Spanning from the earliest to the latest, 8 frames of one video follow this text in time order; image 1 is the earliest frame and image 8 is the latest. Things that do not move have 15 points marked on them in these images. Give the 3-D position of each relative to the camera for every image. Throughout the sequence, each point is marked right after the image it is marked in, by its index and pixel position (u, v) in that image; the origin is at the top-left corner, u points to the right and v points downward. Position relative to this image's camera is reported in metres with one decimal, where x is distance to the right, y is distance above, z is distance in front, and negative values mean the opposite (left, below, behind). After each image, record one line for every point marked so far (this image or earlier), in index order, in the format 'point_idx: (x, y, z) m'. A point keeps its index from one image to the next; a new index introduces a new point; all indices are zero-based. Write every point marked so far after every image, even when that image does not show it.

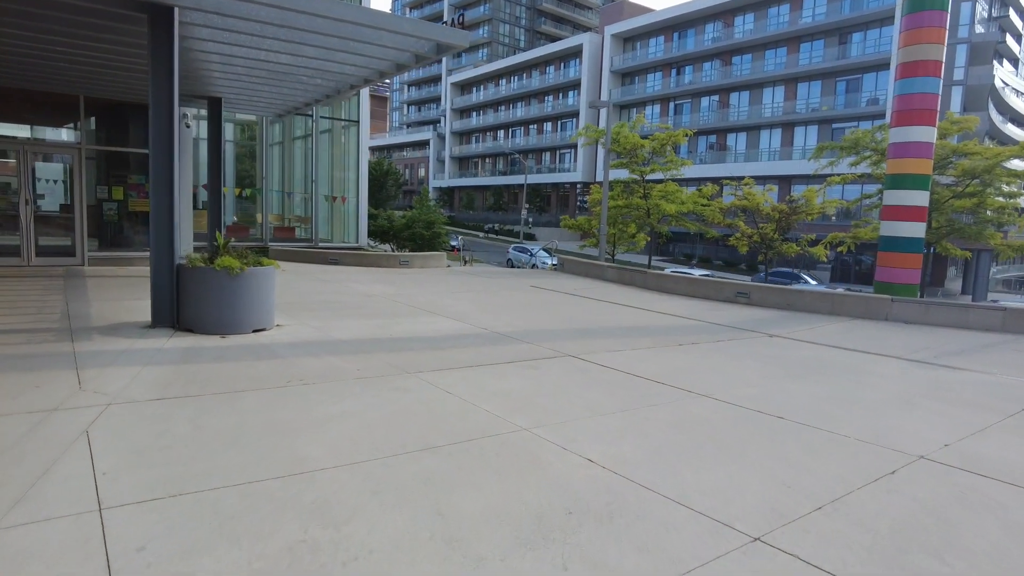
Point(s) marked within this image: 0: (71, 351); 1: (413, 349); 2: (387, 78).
0: (-4.6, -0.7, +6.7) m
1: (-1.1, -0.7, +7.6) m
2: (-2.2, +3.8, +11.7) m
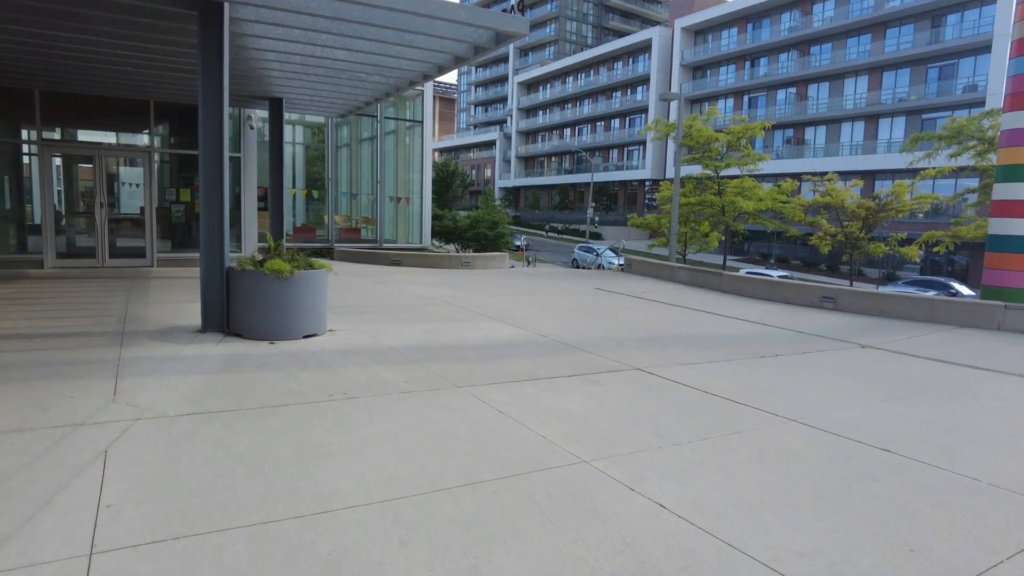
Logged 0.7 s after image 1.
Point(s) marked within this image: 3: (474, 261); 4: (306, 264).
0: (-4.0, -0.7, +6.5) m
1: (-0.5, -0.8, +7.1) m
2: (-1.1, +3.7, +11.2) m
3: (-1.1, +0.8, +19.1) m
4: (-2.5, +0.3, +8.1) m
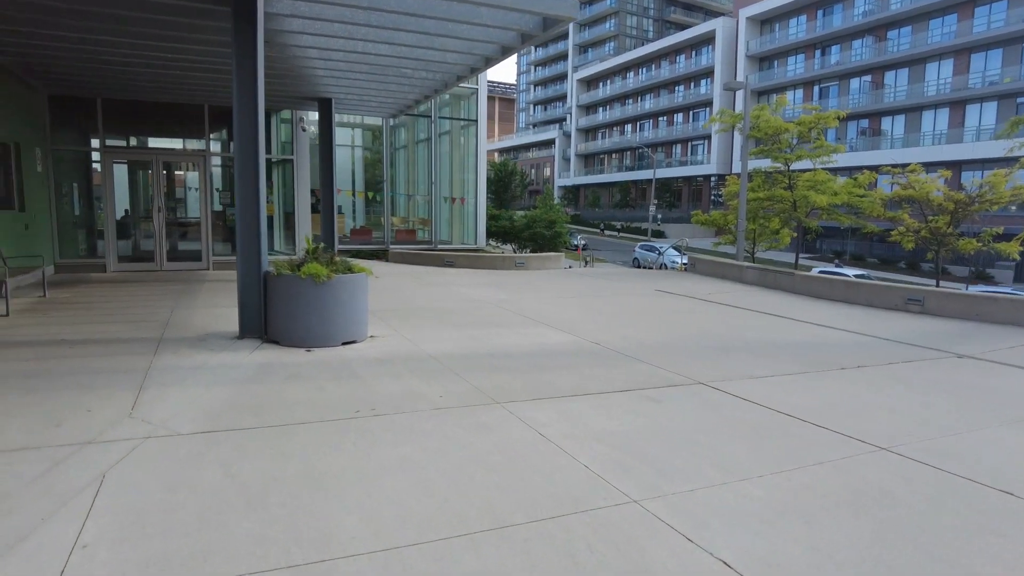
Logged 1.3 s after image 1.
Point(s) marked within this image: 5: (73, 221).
0: (-3.5, -0.8, +6.3) m
1: (0.0, -0.8, +6.5) m
2: (-0.3, +3.7, +10.7) m
3: (+0.5, +0.8, +18.5) m
4: (-2.0, +0.2, +7.8) m
5: (-9.7, +1.5, +14.5) m
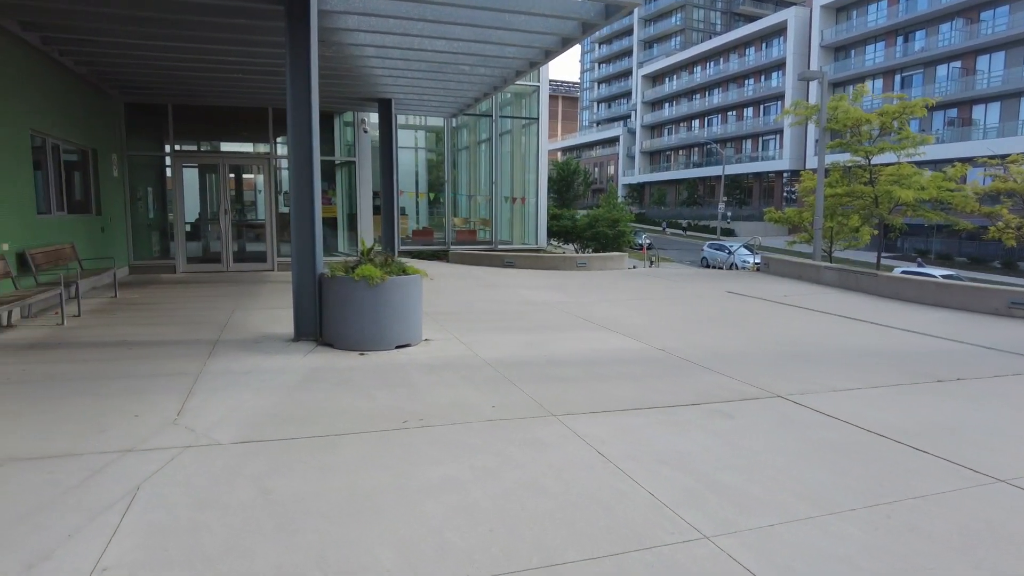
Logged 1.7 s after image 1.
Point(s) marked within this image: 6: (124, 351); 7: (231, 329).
0: (-3.0, -0.8, +6.2) m
1: (+0.5, -0.9, +6.1) m
2: (+0.6, +3.6, +10.3) m
3: (+2.2, +0.7, +18.0) m
4: (-1.3, +0.2, +7.5) m
5: (-8.4, +1.5, +15.0) m
6: (-4.2, -0.7, +7.0) m
7: (-3.6, -0.5, +8.3) m
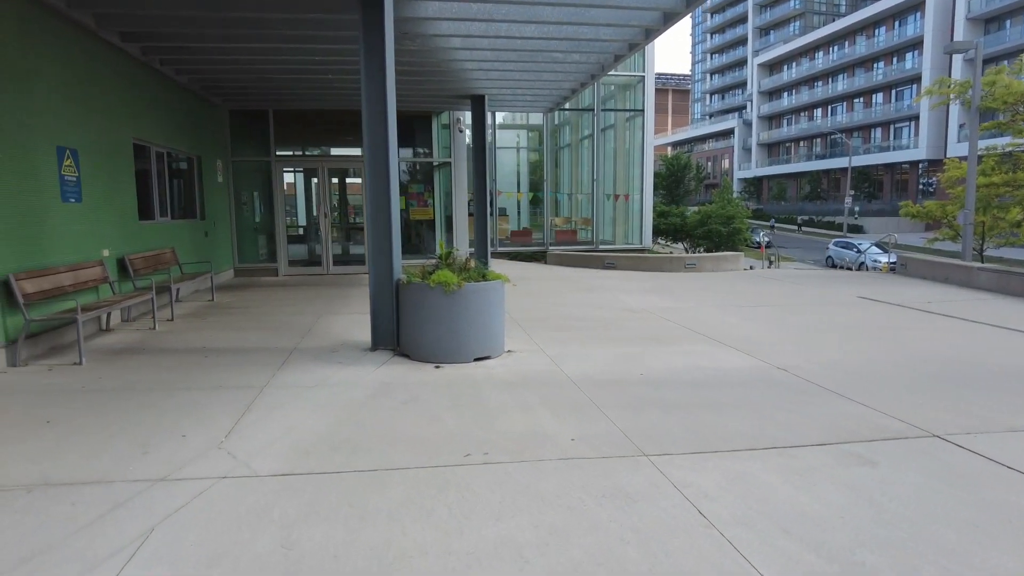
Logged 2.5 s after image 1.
0: (-2.2, -0.9, +5.9) m
1: (+1.2, -0.9, +5.2) m
2: (+2.0, +3.6, +9.3) m
3: (+4.8, +0.7, +16.7) m
4: (-0.4, +0.1, +6.9) m
5: (-6.1, +1.4, +15.4) m
6: (-3.3, -0.7, +6.8) m
7: (-2.5, -0.6, +8.1) m
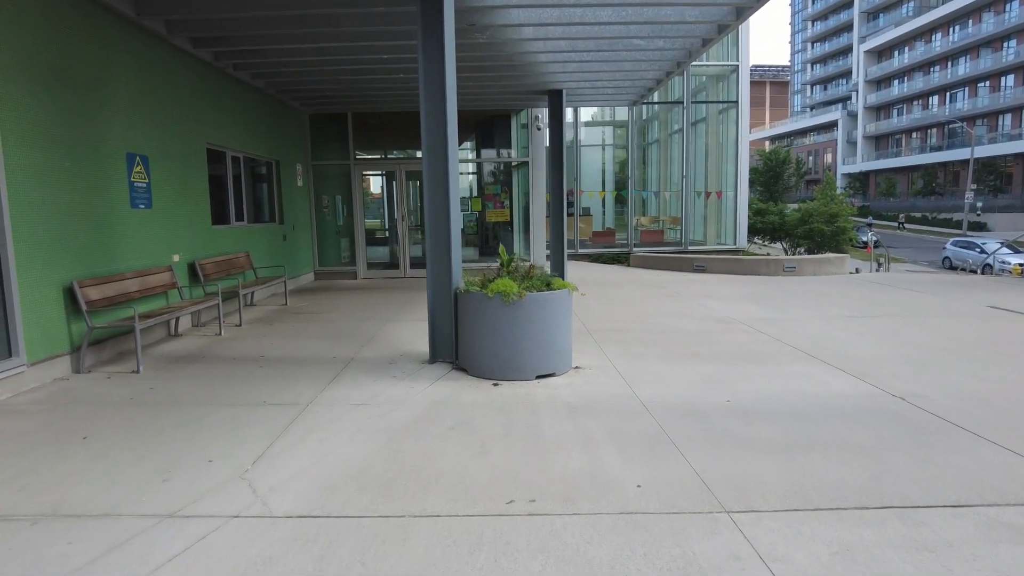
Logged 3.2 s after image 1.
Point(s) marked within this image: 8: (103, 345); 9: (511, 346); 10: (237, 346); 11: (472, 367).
0: (-1.7, -0.9, +5.5) m
1: (+1.6, -1.0, +4.4) m
2: (+3.0, +3.4, +8.3) m
3: (+6.7, +0.5, +15.2) m
4: (+0.3, +0.1, +6.3) m
5: (-4.3, +1.3, +15.5) m
6: (-2.6, -0.8, +6.6) m
7: (-1.7, -0.7, +7.7) m
8: (-4.3, -0.6, +6.9) m
9: (0.0, -0.5, +6.0) m
10: (-3.3, -0.7, +7.9) m
11: (-0.4, -0.7, +6.3) m
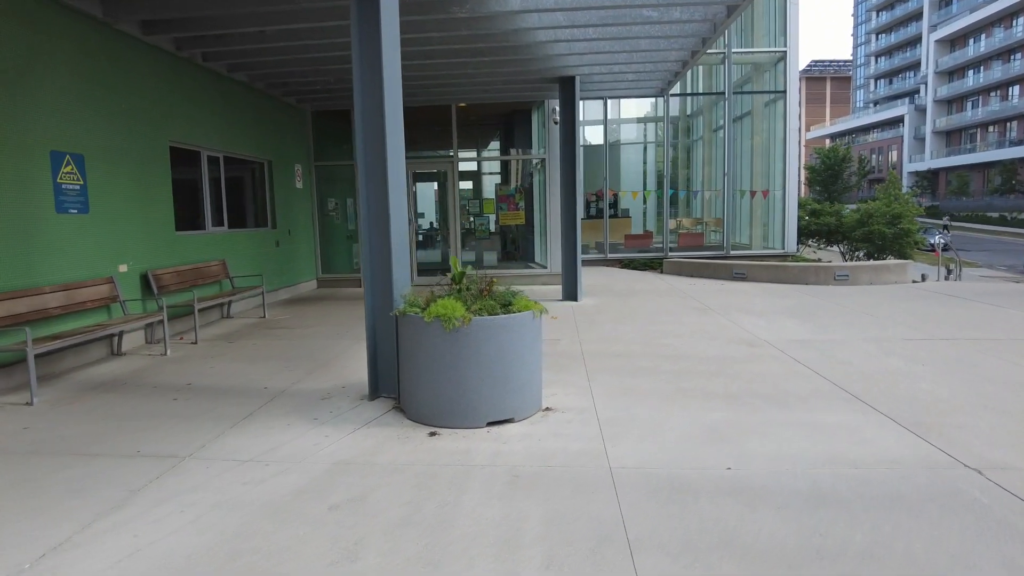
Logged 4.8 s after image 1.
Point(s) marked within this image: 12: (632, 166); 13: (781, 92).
0: (-2.1, -1.1, +4.4) m
1: (+1.1, -1.2, +3.0) m
2: (+2.8, +3.3, +6.8) m
3: (+7.1, +0.3, +13.4) m
4: (-0.1, -0.1, +5.0) m
5: (-3.9, +1.2, +14.5) m
6: (-2.9, -1.0, +5.6) m
7: (-1.9, -0.8, +6.6) m
8: (-4.7, -0.8, +6.0) m
9: (-0.4, -0.7, +4.8) m
10: (-3.5, -0.9, +6.9) m
11: (-0.7, -0.9, +5.0) m
12: (+3.2, +3.6, +19.2) m
13: (+7.6, +5.5, +18.4) m
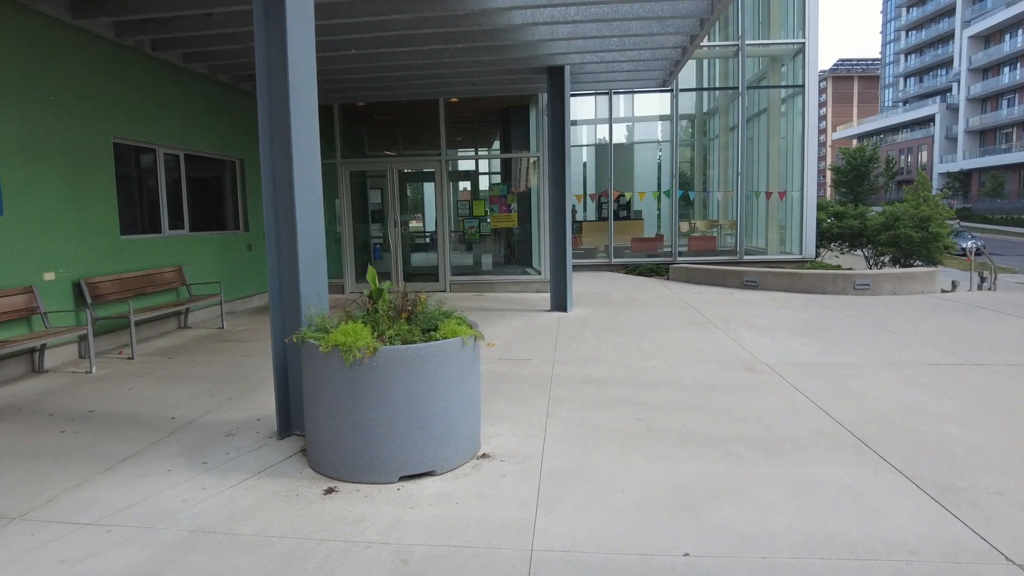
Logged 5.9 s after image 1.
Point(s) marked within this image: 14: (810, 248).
0: (-2.6, -1.2, +3.6) m
1: (+0.6, -1.3, +2.1) m
2: (+2.4, +3.1, +5.9) m
3: (+6.9, +0.1, +12.3) m
4: (-0.5, -0.2, +4.1) m
5: (-4.0, +1.0, +13.8) m
6: (-3.4, -1.1, +4.8) m
7: (-2.3, -0.9, +5.7) m
8: (-5.1, -0.9, +5.3) m
9: (-0.8, -0.8, +3.9) m
10: (-3.9, -1.0, +6.1) m
11: (-1.2, -1.0, +4.2) m
12: (+3.3, +3.4, +18.2) m
13: (+7.6, +5.3, +17.3) m
14: (+8.0, +1.0, +17.6) m
